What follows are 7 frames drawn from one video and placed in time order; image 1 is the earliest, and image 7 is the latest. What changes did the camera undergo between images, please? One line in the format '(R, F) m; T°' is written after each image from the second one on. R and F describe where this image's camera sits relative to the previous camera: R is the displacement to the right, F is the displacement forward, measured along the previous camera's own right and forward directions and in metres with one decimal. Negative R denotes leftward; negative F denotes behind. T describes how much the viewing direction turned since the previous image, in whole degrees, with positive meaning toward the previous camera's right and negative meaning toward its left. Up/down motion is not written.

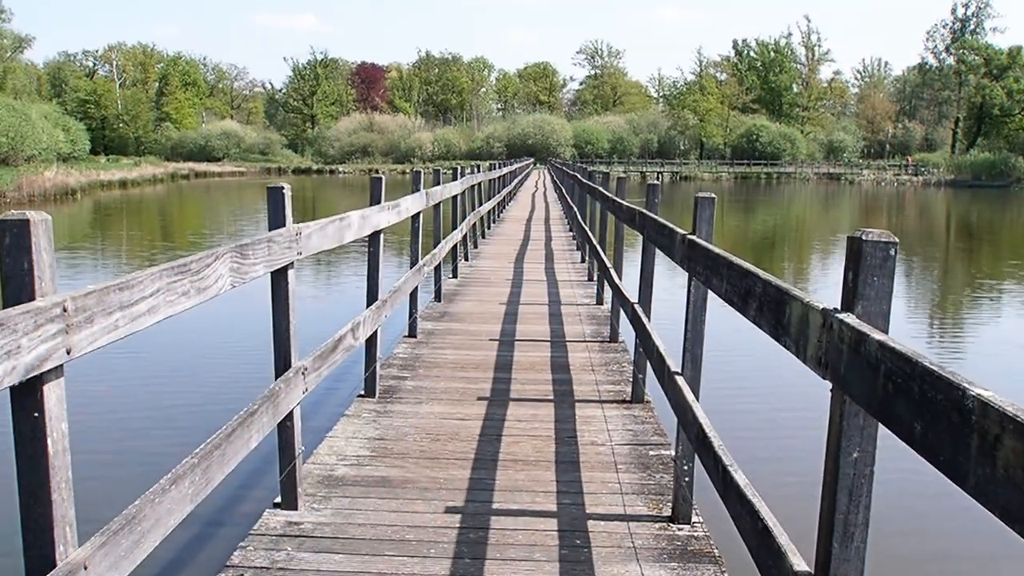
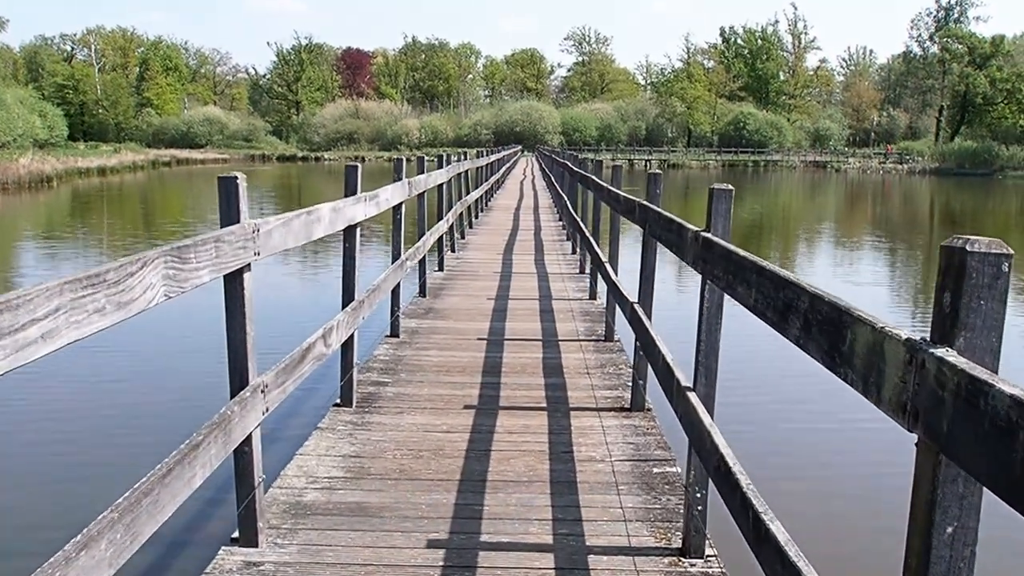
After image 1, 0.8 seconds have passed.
(0.0, +0.4) m; +1°
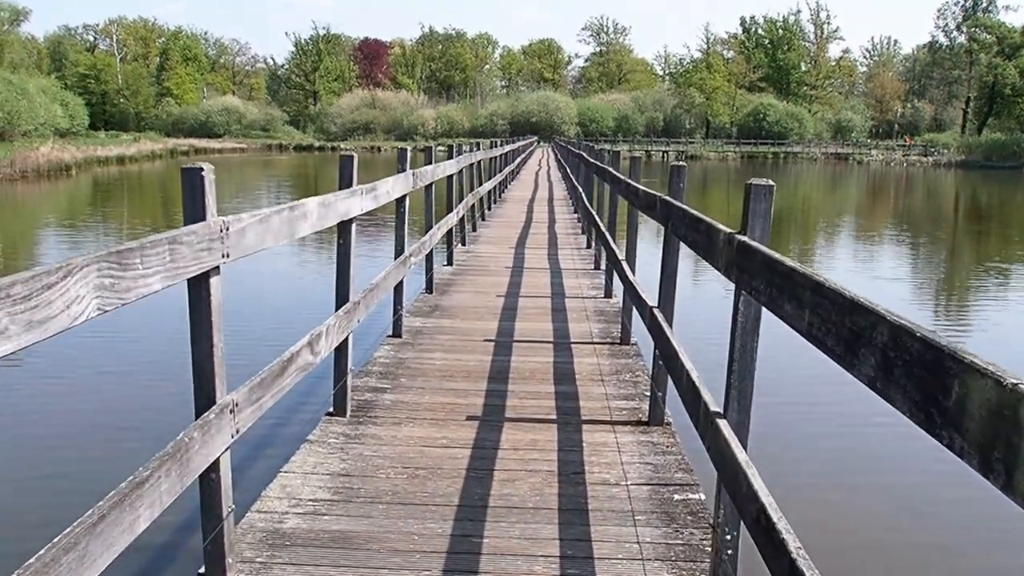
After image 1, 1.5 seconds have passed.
(0.0, +0.4) m; -1°
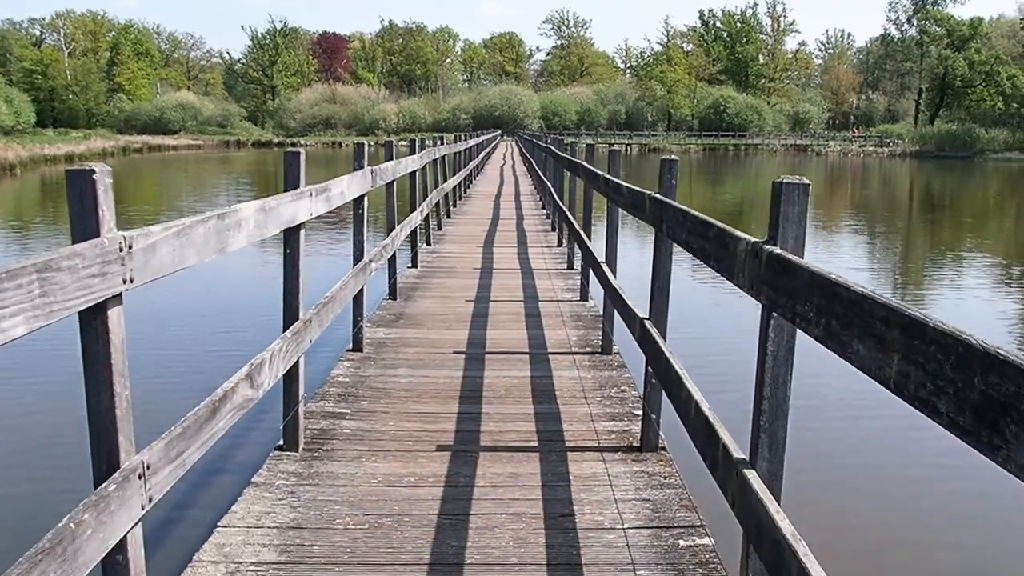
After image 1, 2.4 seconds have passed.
(0.0, +0.5) m; +3°
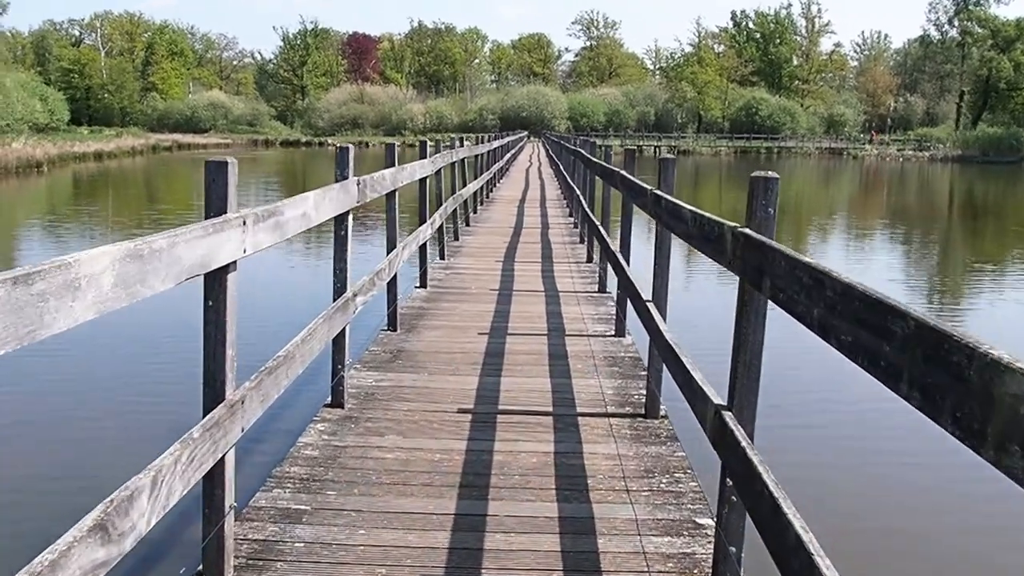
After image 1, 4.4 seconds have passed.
(0.0, +1.1) m; -2°
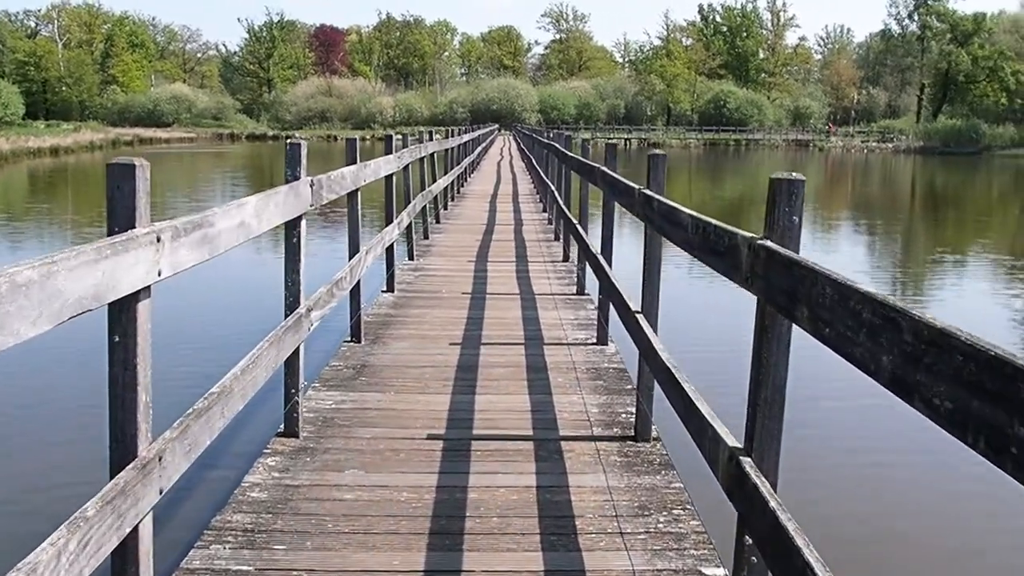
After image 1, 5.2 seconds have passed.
(0.0, +0.4) m; +2°
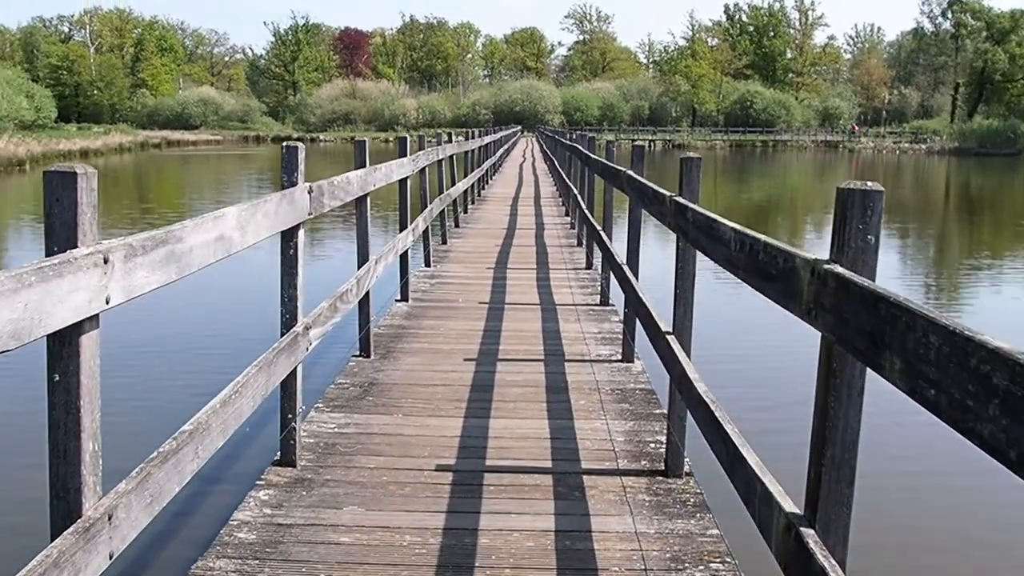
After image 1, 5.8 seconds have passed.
(0.0, +0.3) m; -2°
